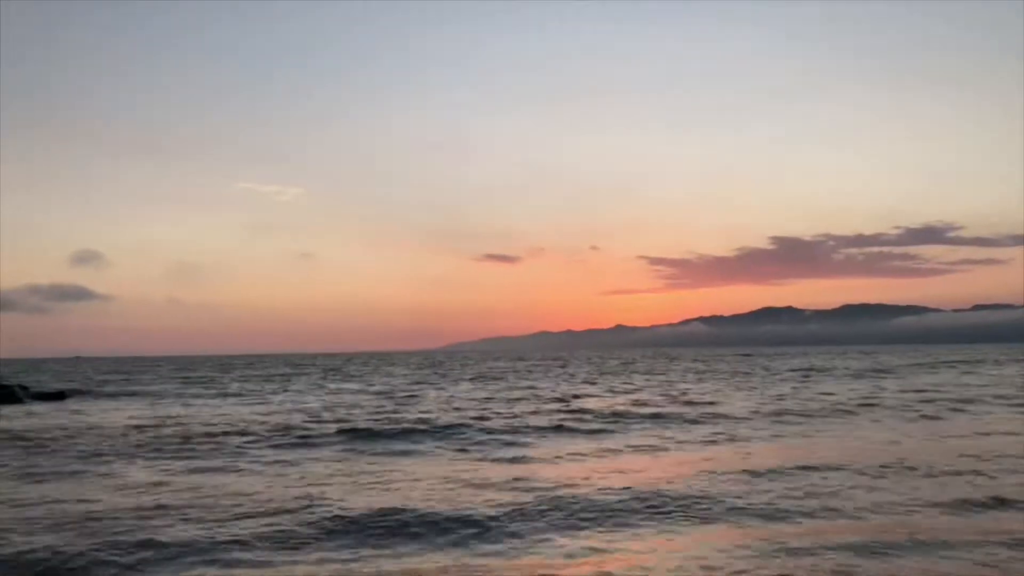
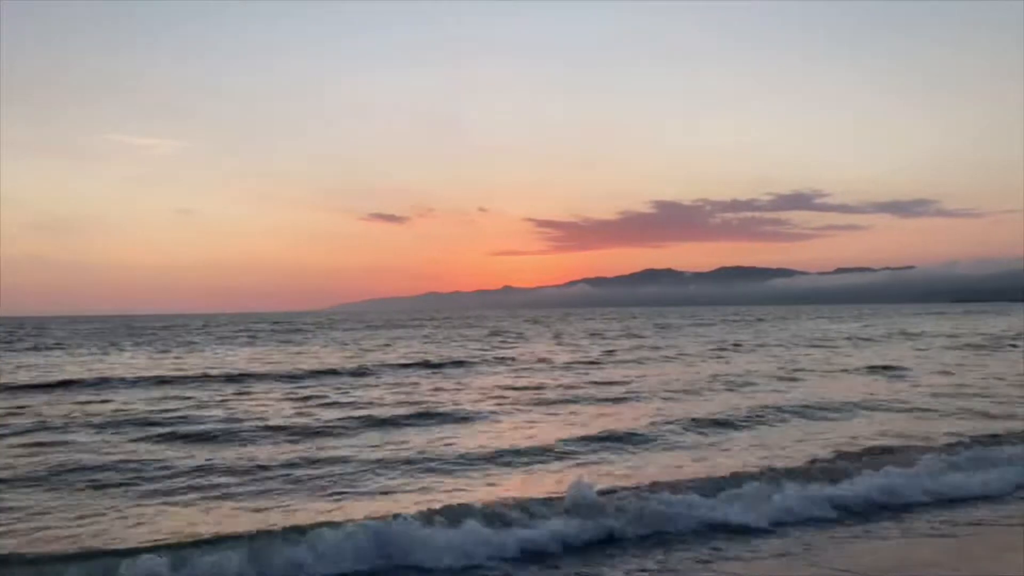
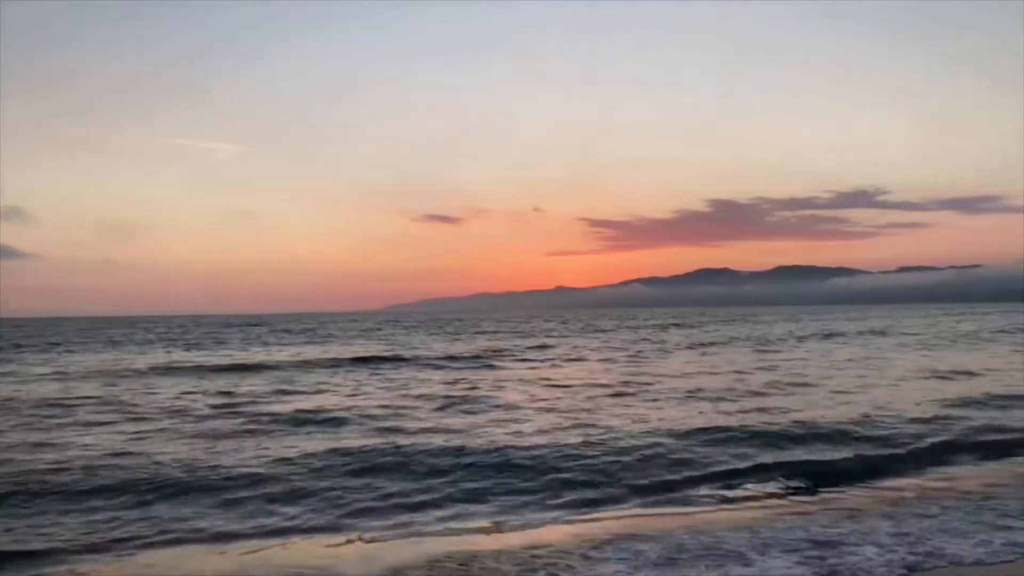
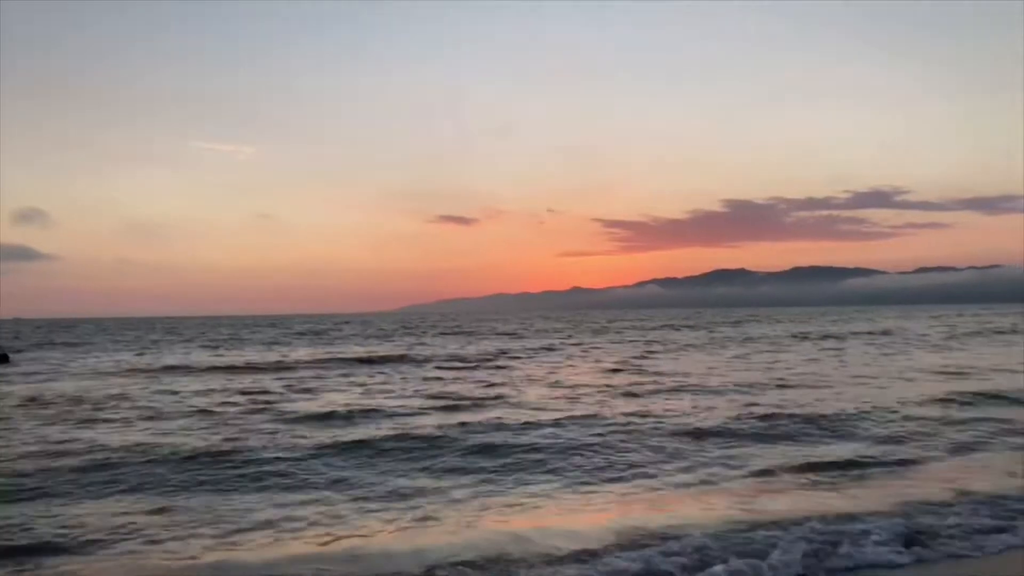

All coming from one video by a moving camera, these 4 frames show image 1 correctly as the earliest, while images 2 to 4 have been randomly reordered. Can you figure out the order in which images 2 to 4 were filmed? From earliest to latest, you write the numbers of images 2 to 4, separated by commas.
4, 3, 2
